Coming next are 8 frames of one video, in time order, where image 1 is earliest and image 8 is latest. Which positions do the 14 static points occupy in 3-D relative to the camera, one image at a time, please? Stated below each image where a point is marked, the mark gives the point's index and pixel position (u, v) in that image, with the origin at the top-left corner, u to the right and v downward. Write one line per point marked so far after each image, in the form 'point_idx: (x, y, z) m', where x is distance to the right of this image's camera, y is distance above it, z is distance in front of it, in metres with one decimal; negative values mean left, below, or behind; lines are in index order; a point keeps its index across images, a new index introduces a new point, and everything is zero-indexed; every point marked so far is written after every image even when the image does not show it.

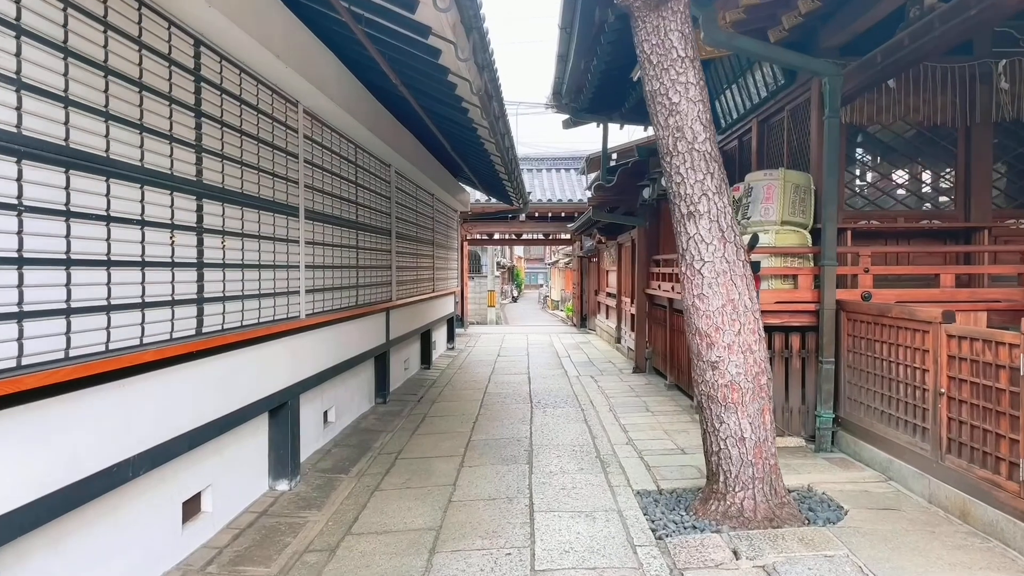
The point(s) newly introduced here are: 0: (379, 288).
0: (-1.0, 0.0, +6.2) m
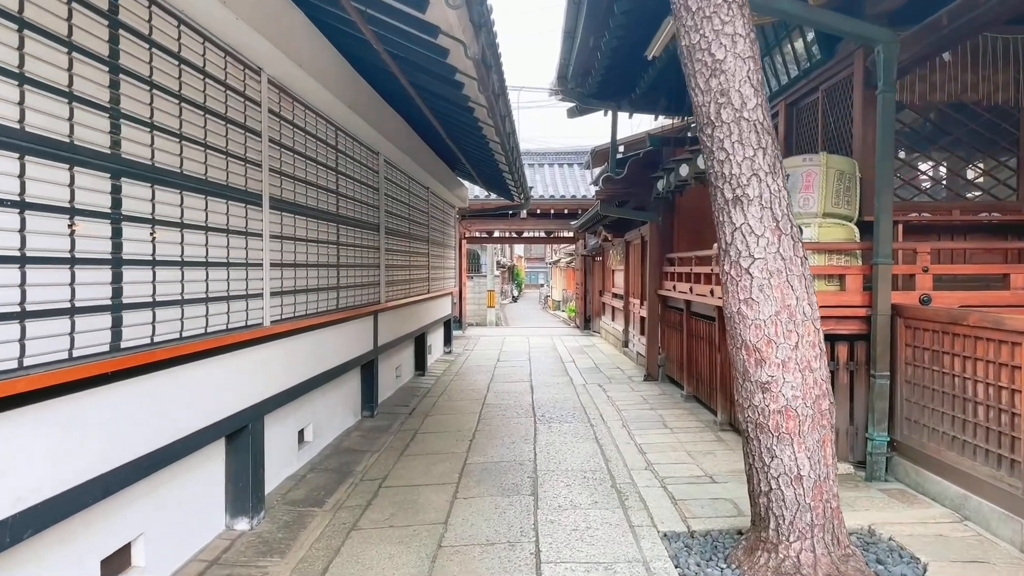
0: (-1.0, 0.0, +5.6) m
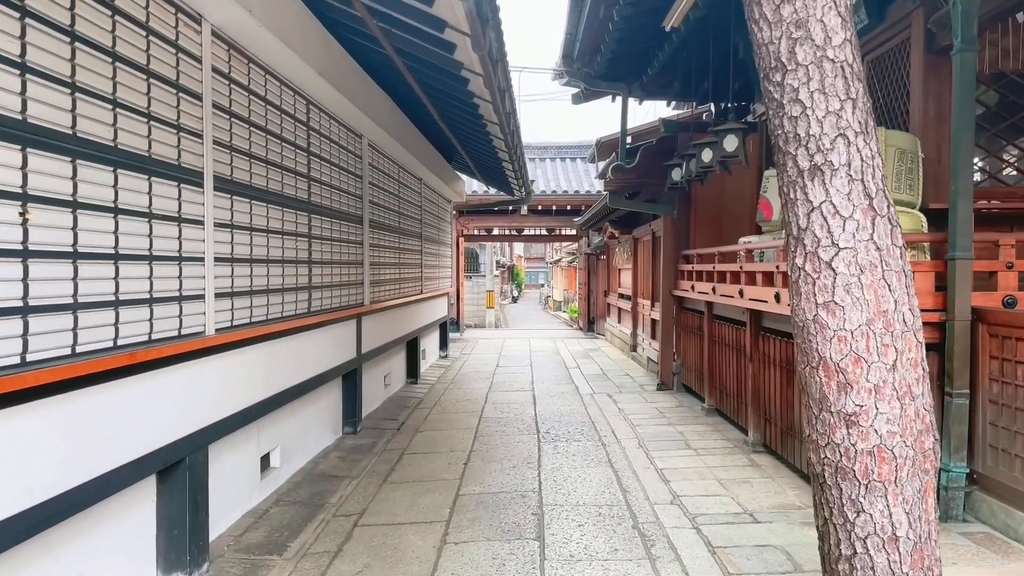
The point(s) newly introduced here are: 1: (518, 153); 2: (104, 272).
0: (-1.0, 0.0, +4.9) m
1: (+0.1, +1.1, +6.6) m
2: (-1.1, 0.0, +2.3) m
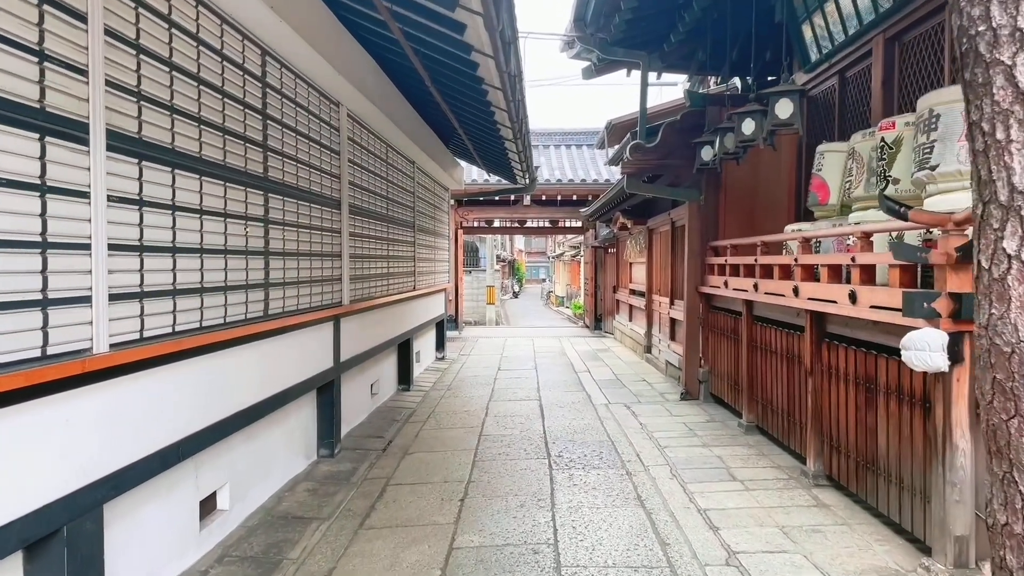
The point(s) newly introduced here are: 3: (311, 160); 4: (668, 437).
0: (-1.0, 0.0, +4.2) m
1: (+0.1, +1.1, +5.8) m
2: (-1.1, 0.0, +1.5) m
3: (-1.0, +0.6, +4.0) m
4: (+0.9, -0.8, +4.5) m
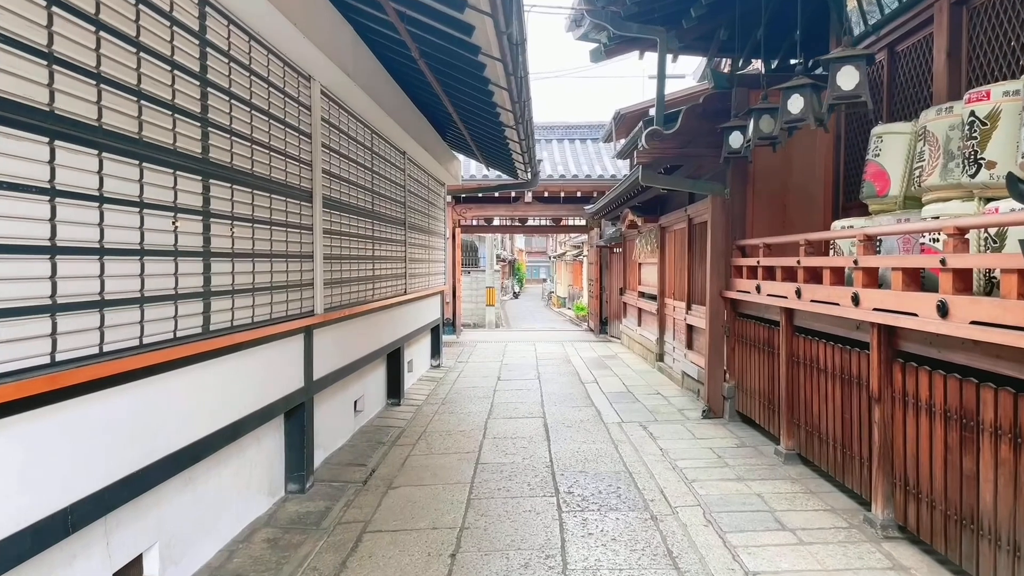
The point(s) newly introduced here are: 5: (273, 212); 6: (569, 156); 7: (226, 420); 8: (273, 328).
0: (-1.0, 0.0, +3.6) m
1: (+0.1, +1.1, +5.2) m
2: (-1.1, 0.0, +0.9) m
3: (-1.0, +0.6, +3.3) m
4: (+0.9, -0.9, +3.8) m
5: (-1.0, +0.3, +3.3) m
6: (+0.8, +1.9, +11.7) m
7: (-1.0, -0.5, +2.8) m
8: (-0.9, -0.2, +3.2) m
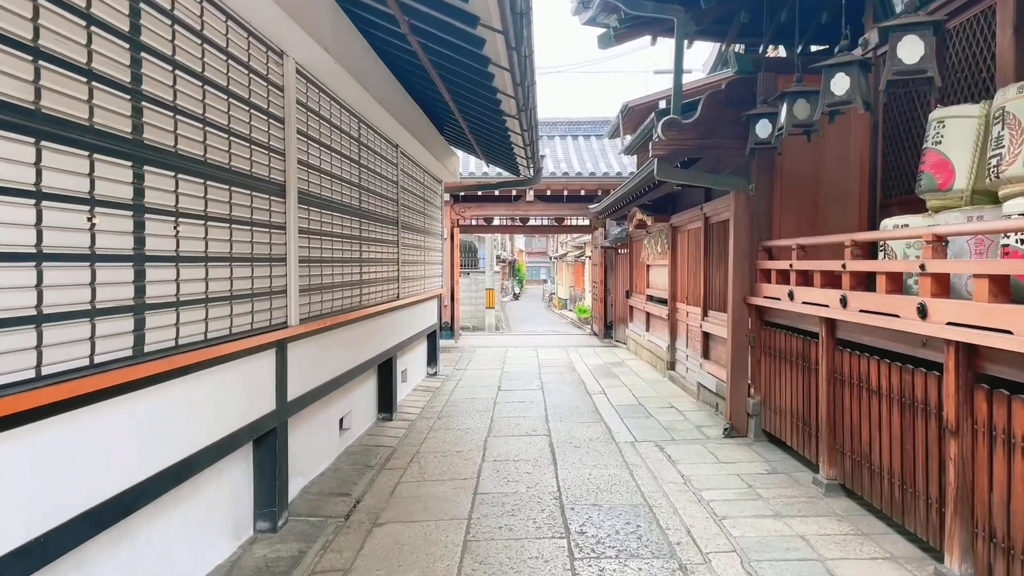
0: (-1.0, -0.1, +3.1) m
1: (+0.1, +1.1, +4.7) m
2: (-1.1, 0.0, +0.4) m
3: (-1.0, +0.6, +2.9) m
4: (+0.9, -0.9, +3.4) m
5: (-1.0, +0.3, +2.9) m
6: (+0.8, +1.9, +11.3) m
7: (-1.0, -0.5, +2.4) m
8: (-0.9, -0.2, +2.7) m
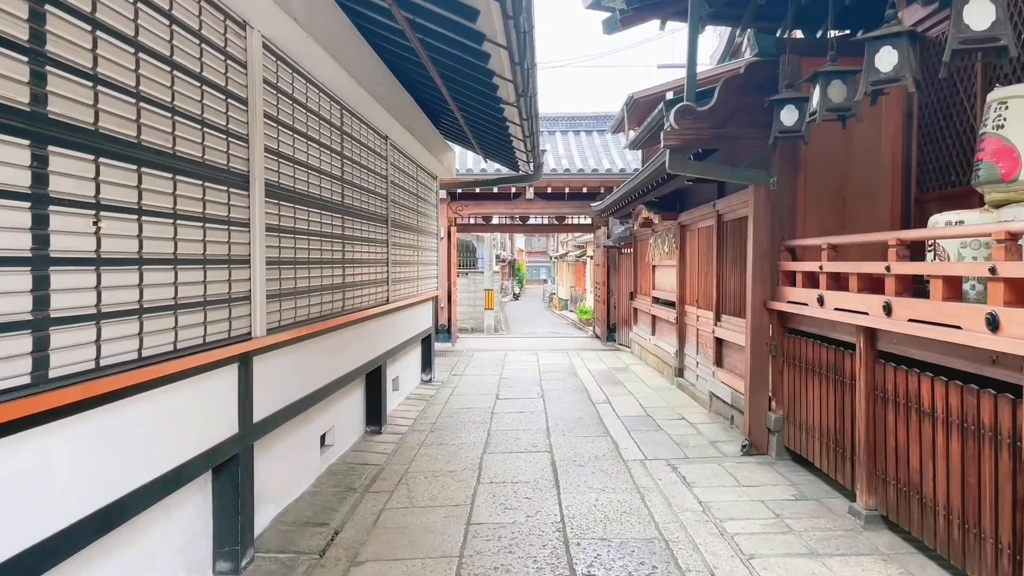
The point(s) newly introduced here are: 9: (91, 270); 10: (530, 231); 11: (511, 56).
0: (-1.0, -0.1, +2.7) m
1: (+0.1, +1.0, +4.3) m
2: (-1.1, 0.0, 0.0) m
3: (-1.0, +0.5, +2.5) m
4: (+0.9, -0.9, +3.0) m
5: (-1.0, +0.3, +2.5) m
6: (+0.8, +1.9, +10.9) m
7: (-1.0, -0.5, +2.0) m
8: (-0.9, -0.2, +2.3) m
9: (-1.0, 0.0, +2.0) m
10: (+0.3, +0.8, +11.5) m
11: (0.0, +1.0, +3.6) m
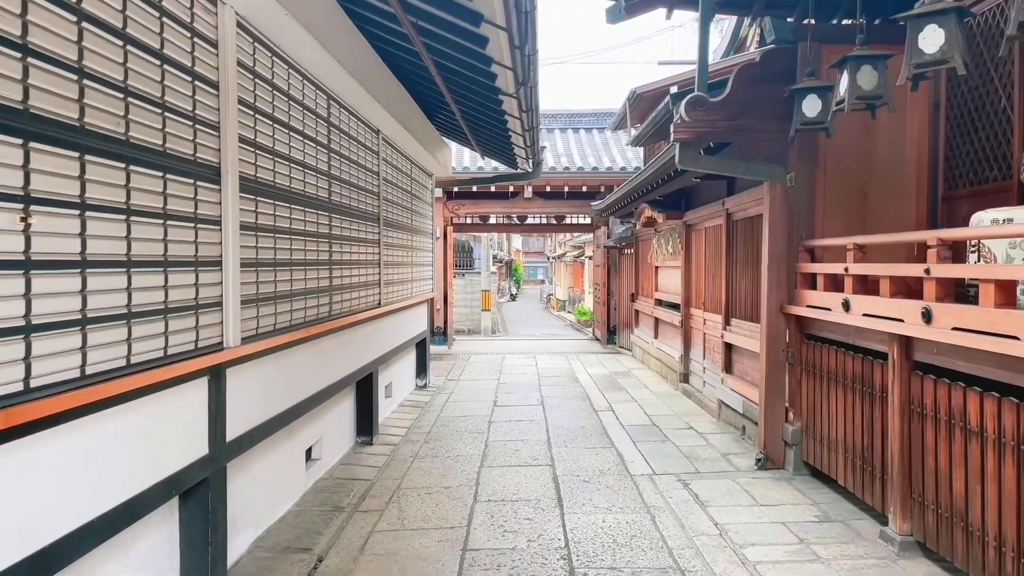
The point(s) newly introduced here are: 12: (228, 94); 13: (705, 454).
0: (-1.0, -0.1, +2.4) m
1: (+0.1, +1.0, +4.1) m
2: (-1.1, -0.1, -0.2) m
3: (-1.0, +0.5, +2.2) m
4: (+0.9, -0.9, +2.7) m
5: (-1.0, +0.3, +2.2) m
6: (+0.8, +1.8, +10.6) m
7: (-1.0, -0.5, +1.7) m
8: (-0.9, -0.2, +2.1) m
9: (-1.0, 0.0, +1.7) m
10: (+0.2, +0.8, +11.2) m
11: (0.0, +1.0, +3.3) m
12: (-0.9, +0.6, +2.7) m
13: (+1.0, -0.9, +4.3) m
